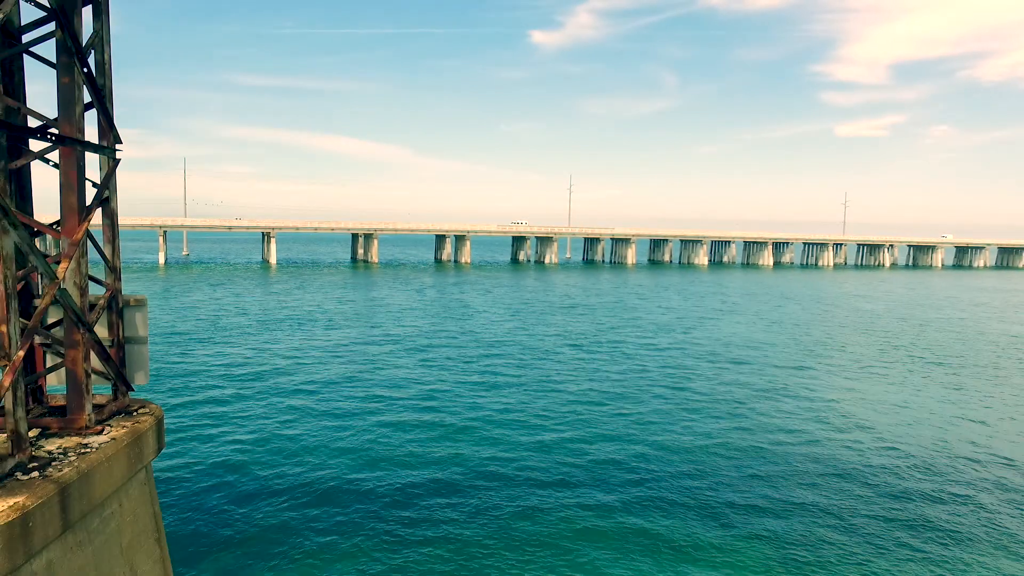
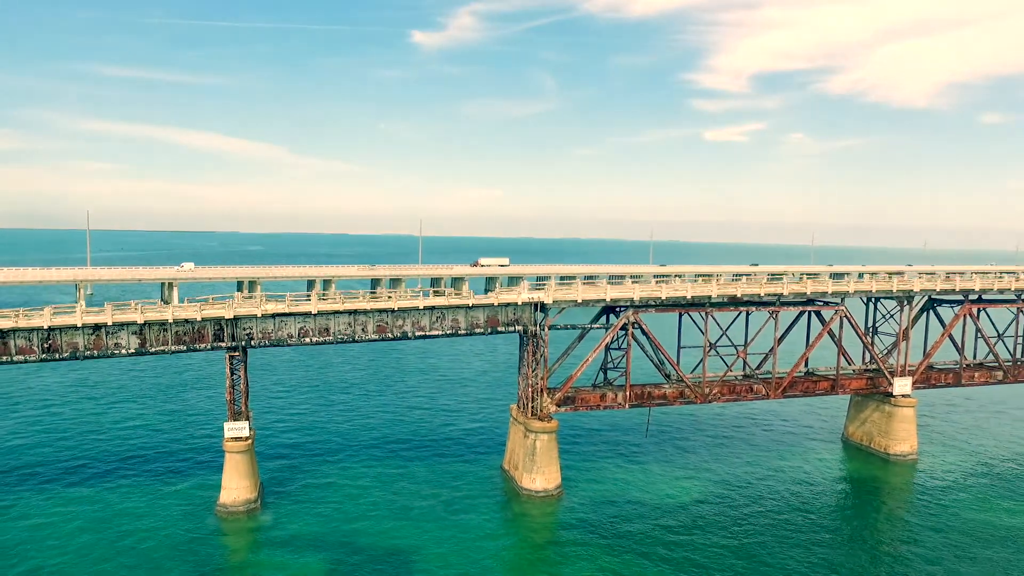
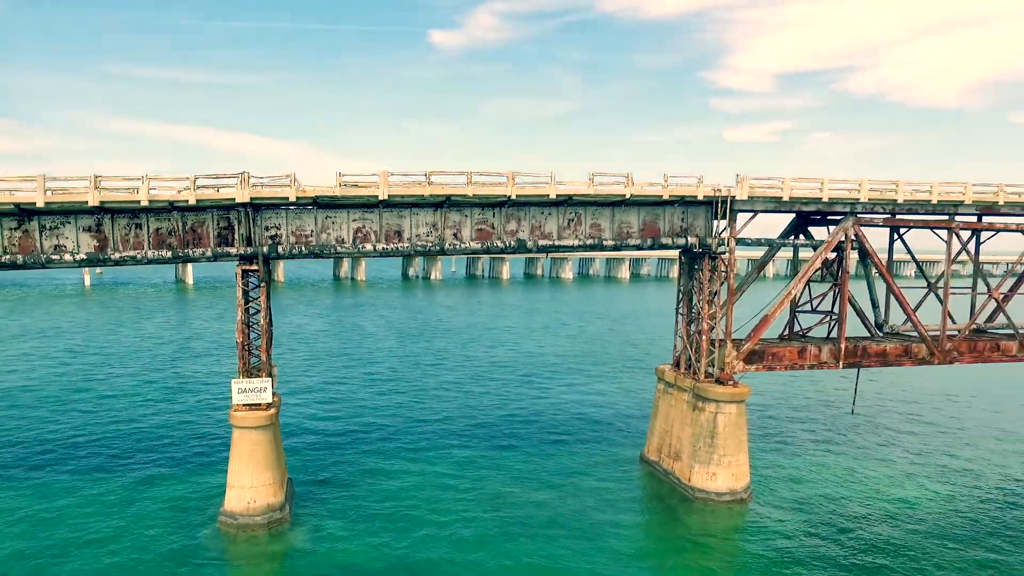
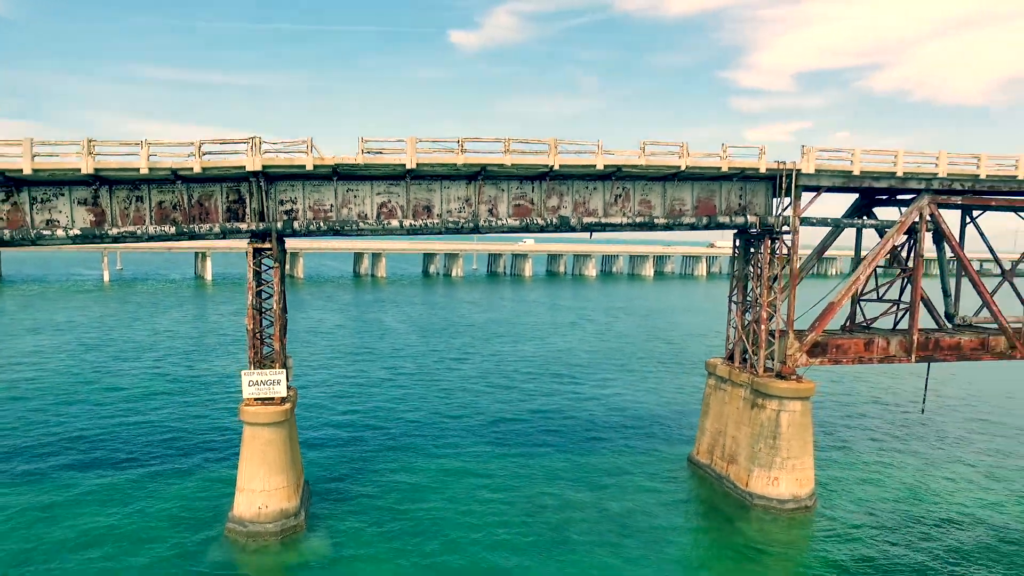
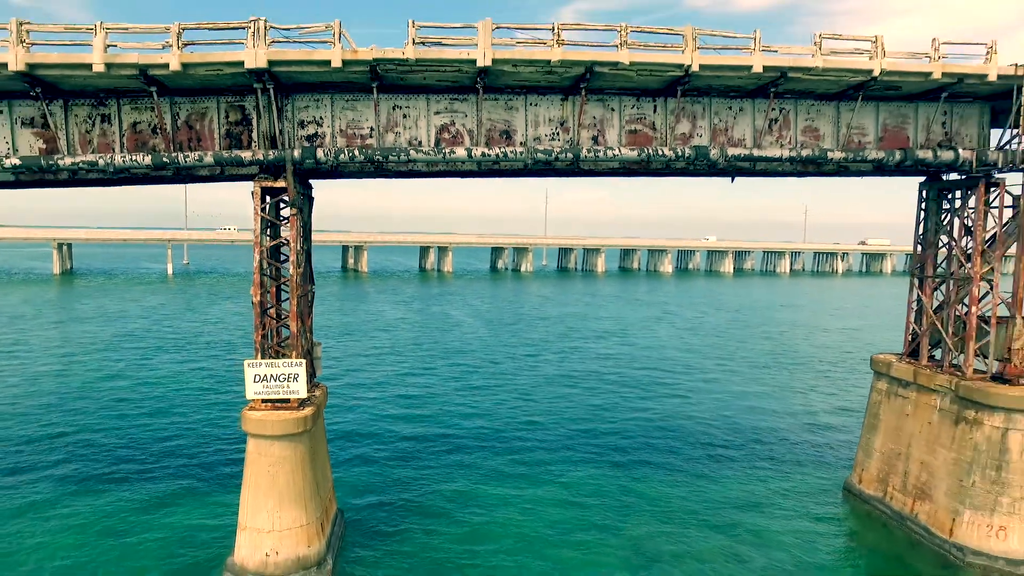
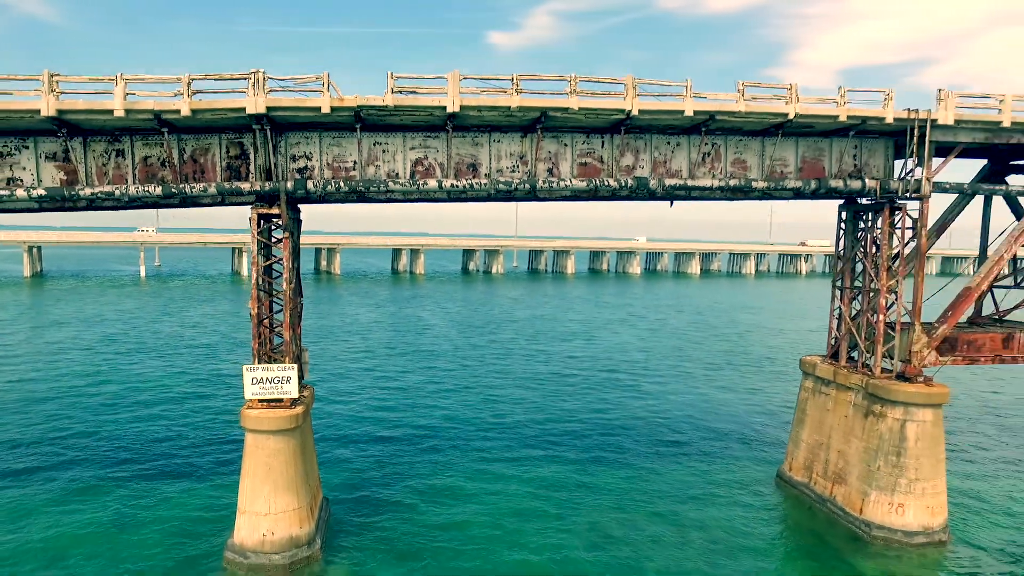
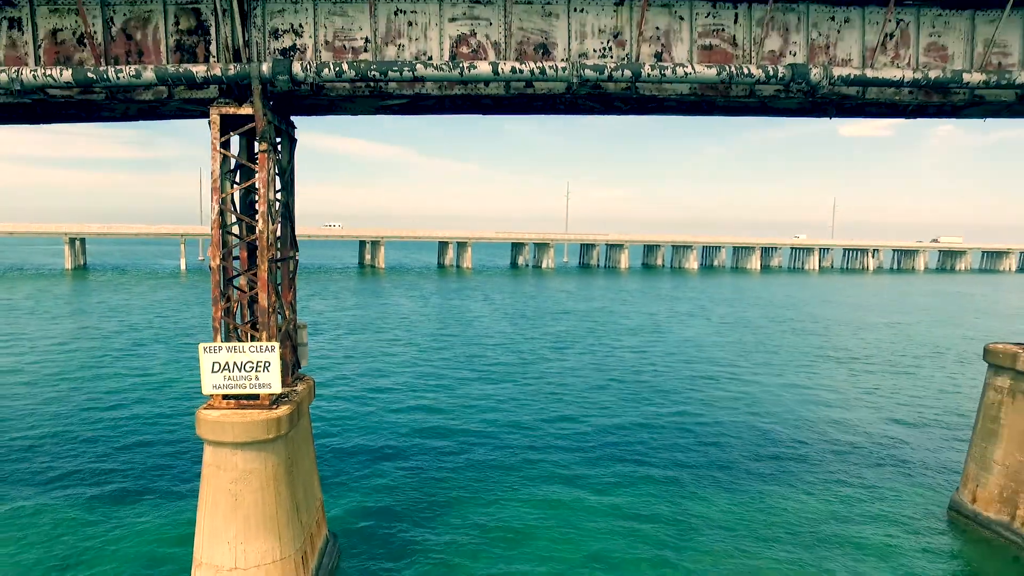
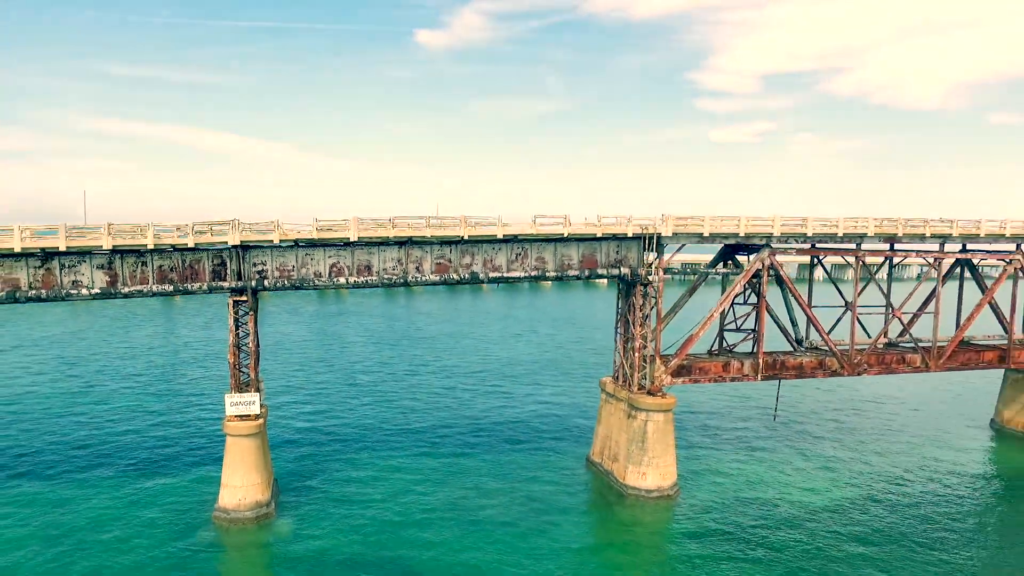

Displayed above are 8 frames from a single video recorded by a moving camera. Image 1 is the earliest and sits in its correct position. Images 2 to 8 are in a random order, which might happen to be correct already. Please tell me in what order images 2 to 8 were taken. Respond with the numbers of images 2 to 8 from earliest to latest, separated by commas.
7, 5, 6, 4, 3, 8, 2
